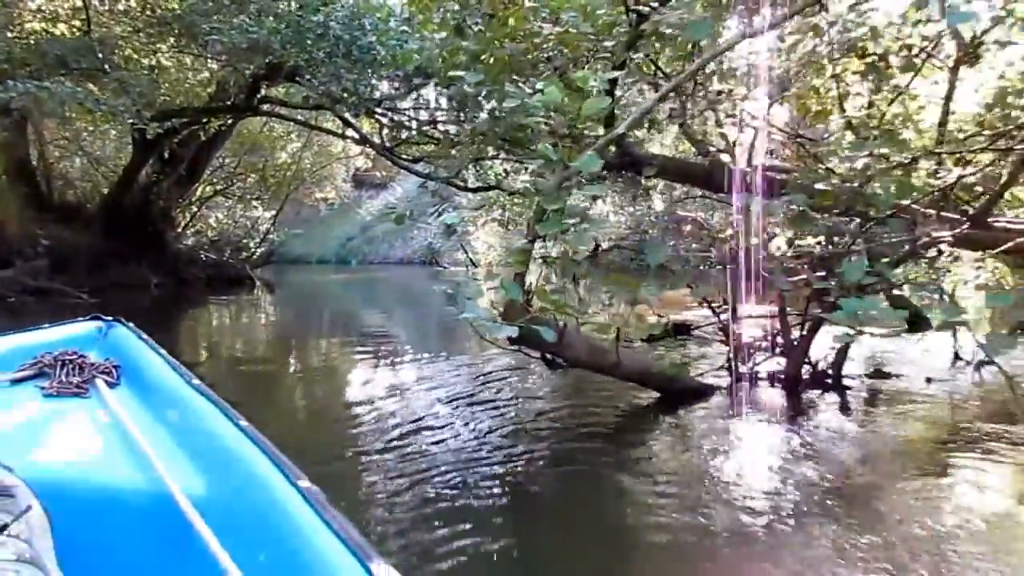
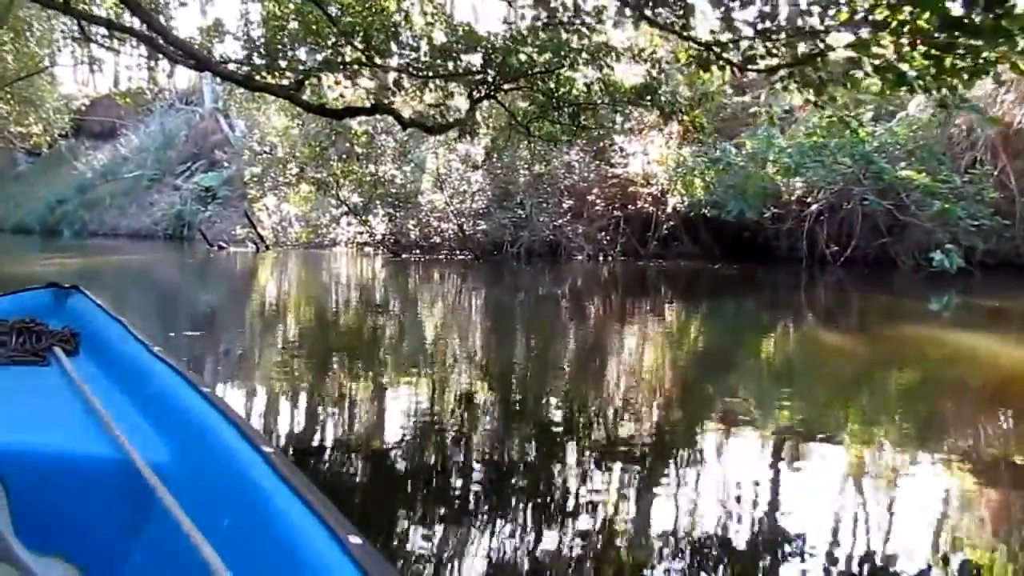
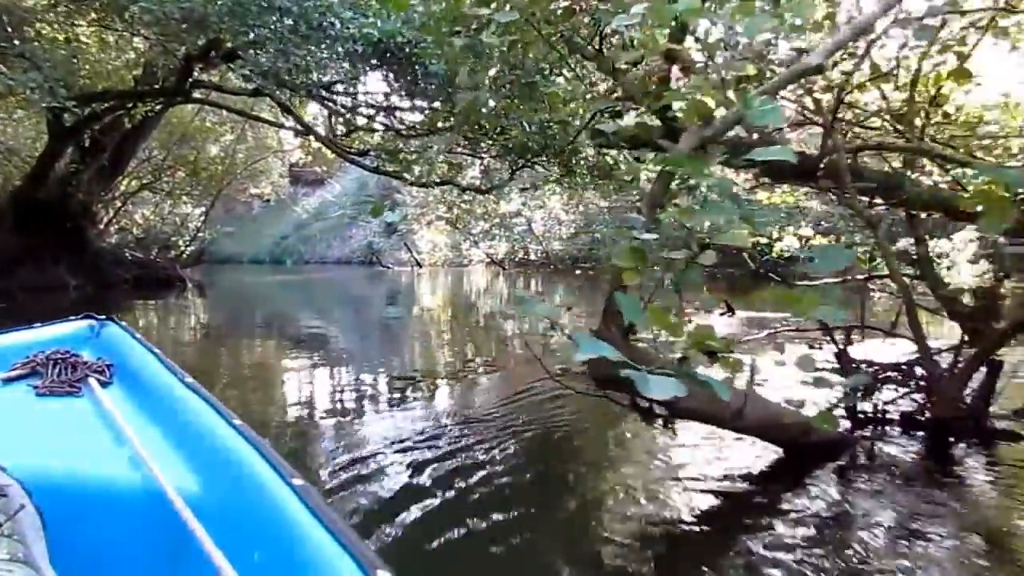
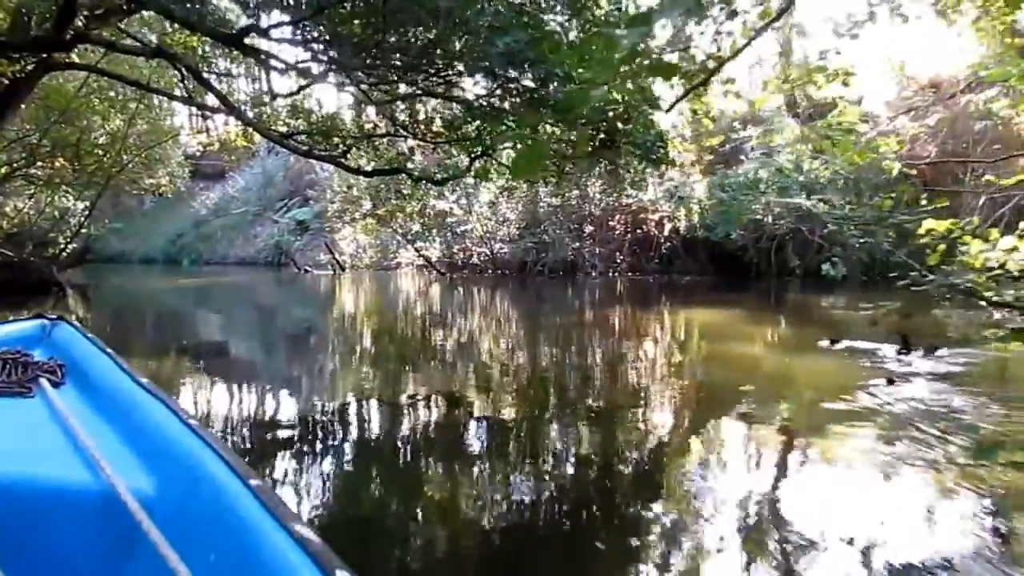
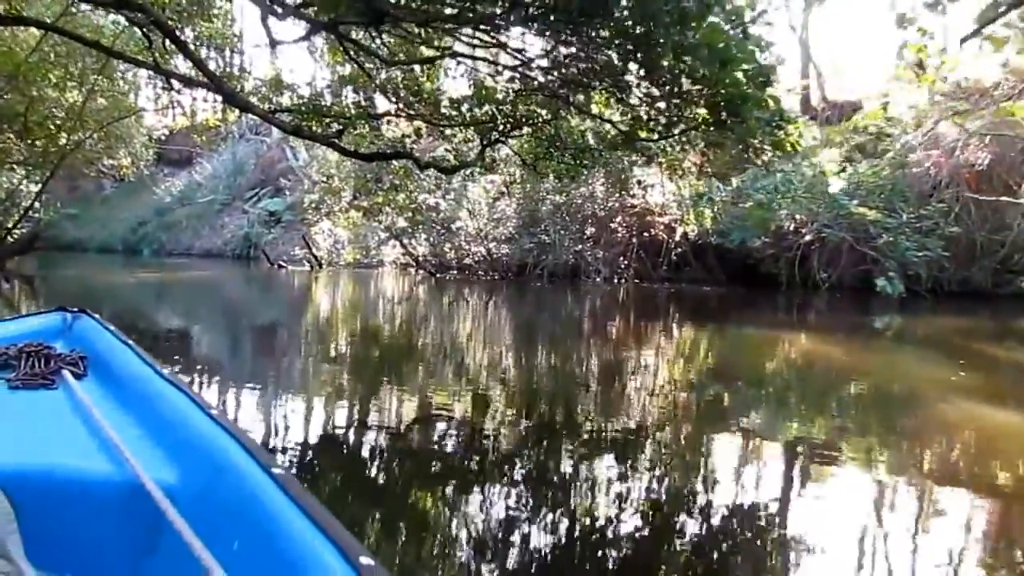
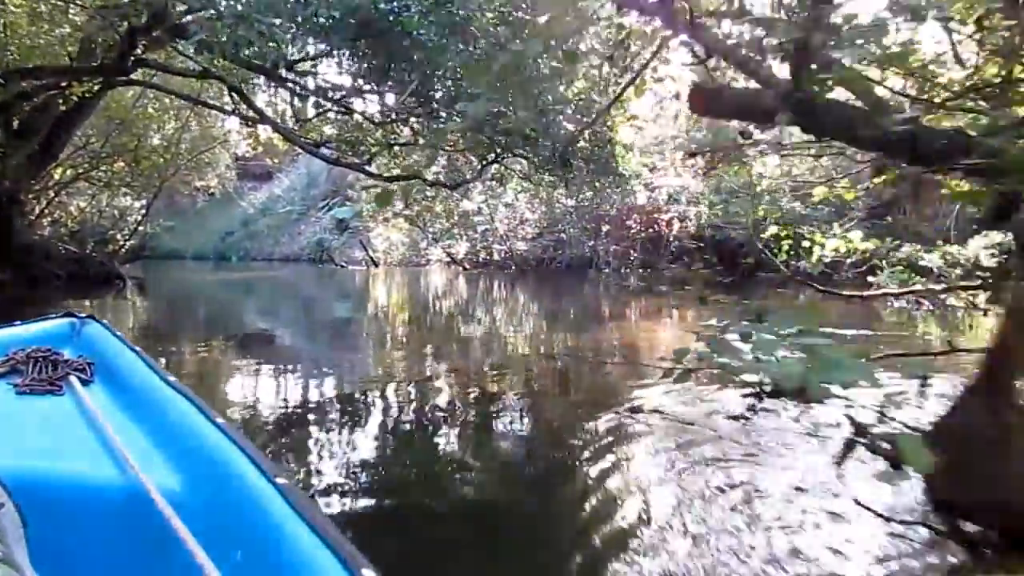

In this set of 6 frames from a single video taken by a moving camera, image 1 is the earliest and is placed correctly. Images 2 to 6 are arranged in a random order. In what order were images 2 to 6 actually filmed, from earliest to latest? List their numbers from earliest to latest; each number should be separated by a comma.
3, 6, 4, 5, 2
